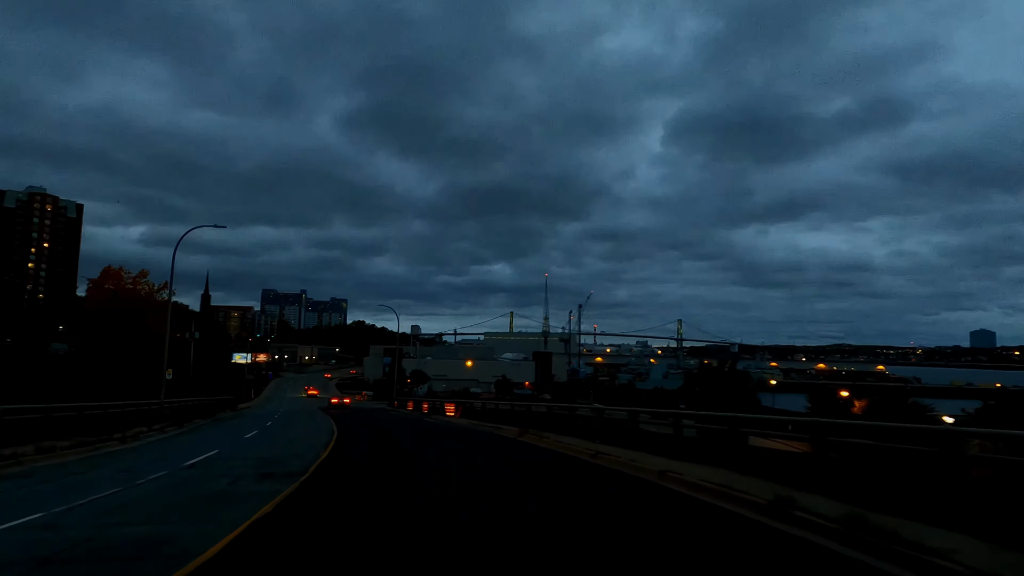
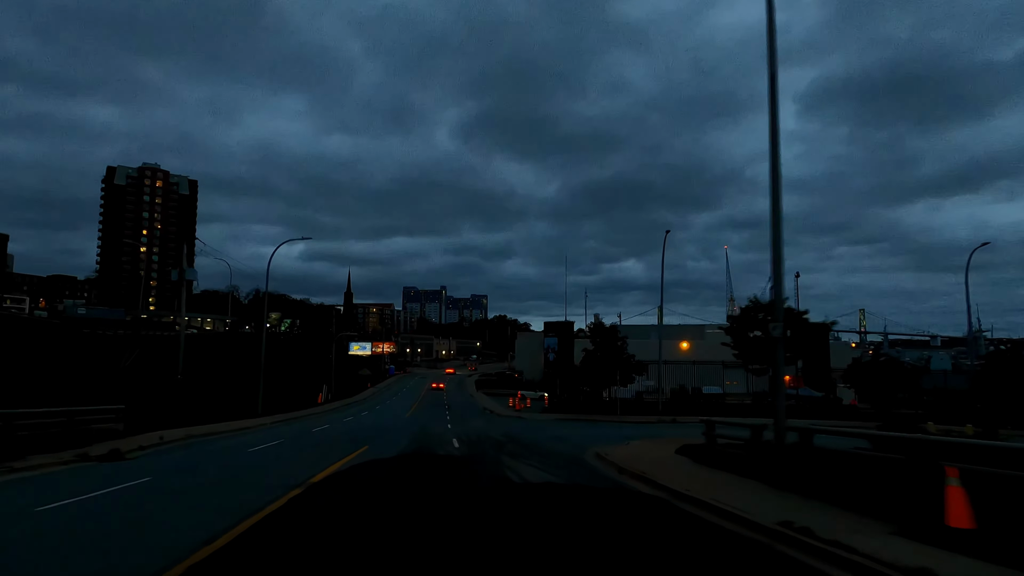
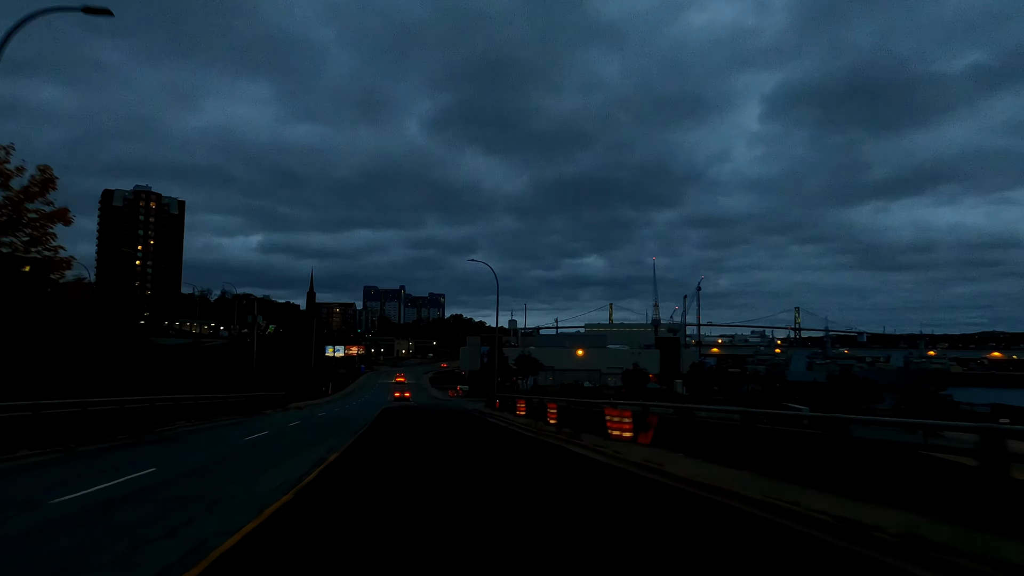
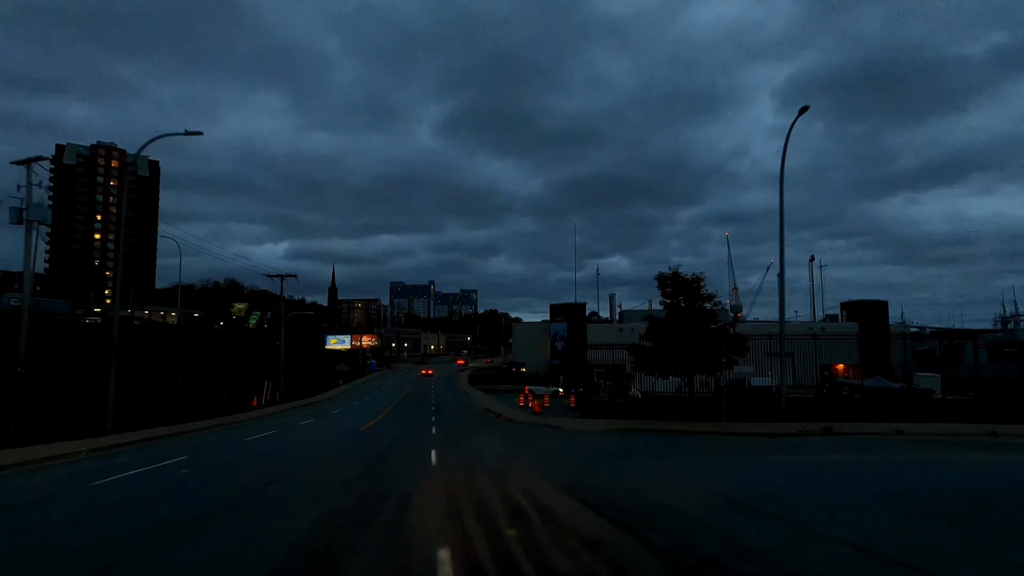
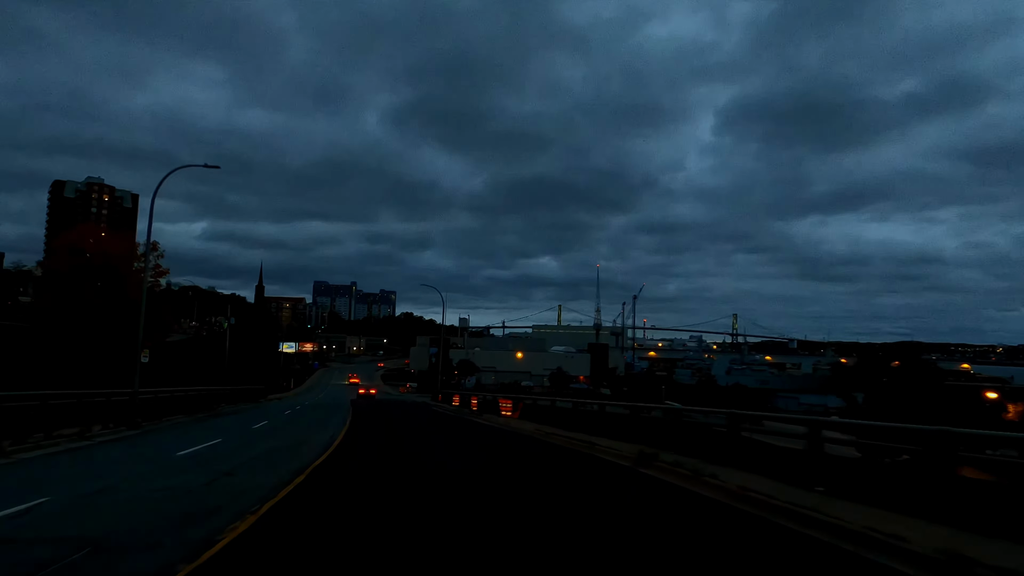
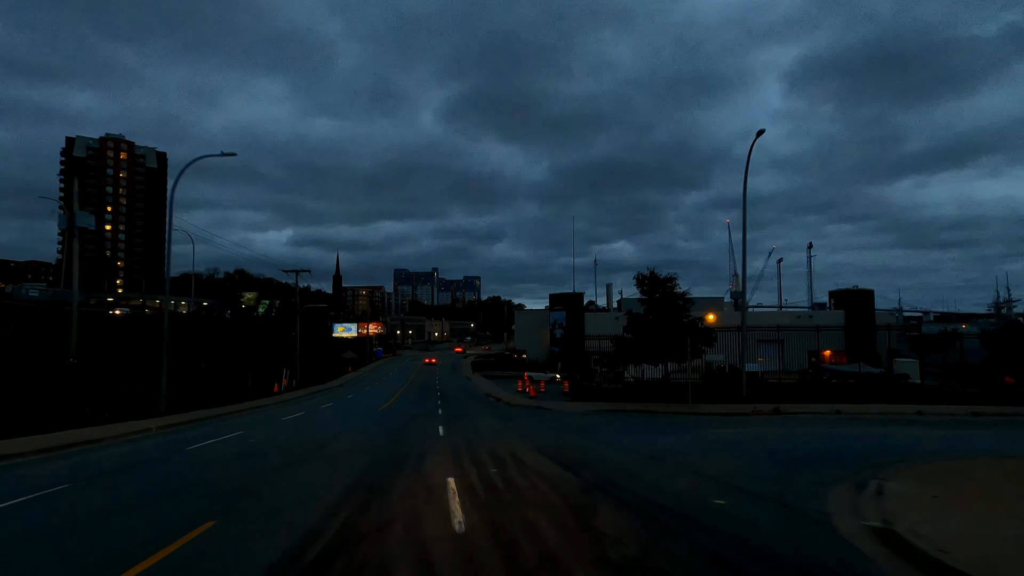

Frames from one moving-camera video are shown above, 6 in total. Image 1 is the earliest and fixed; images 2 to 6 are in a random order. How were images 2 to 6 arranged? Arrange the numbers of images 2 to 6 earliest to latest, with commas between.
5, 3, 2, 6, 4
